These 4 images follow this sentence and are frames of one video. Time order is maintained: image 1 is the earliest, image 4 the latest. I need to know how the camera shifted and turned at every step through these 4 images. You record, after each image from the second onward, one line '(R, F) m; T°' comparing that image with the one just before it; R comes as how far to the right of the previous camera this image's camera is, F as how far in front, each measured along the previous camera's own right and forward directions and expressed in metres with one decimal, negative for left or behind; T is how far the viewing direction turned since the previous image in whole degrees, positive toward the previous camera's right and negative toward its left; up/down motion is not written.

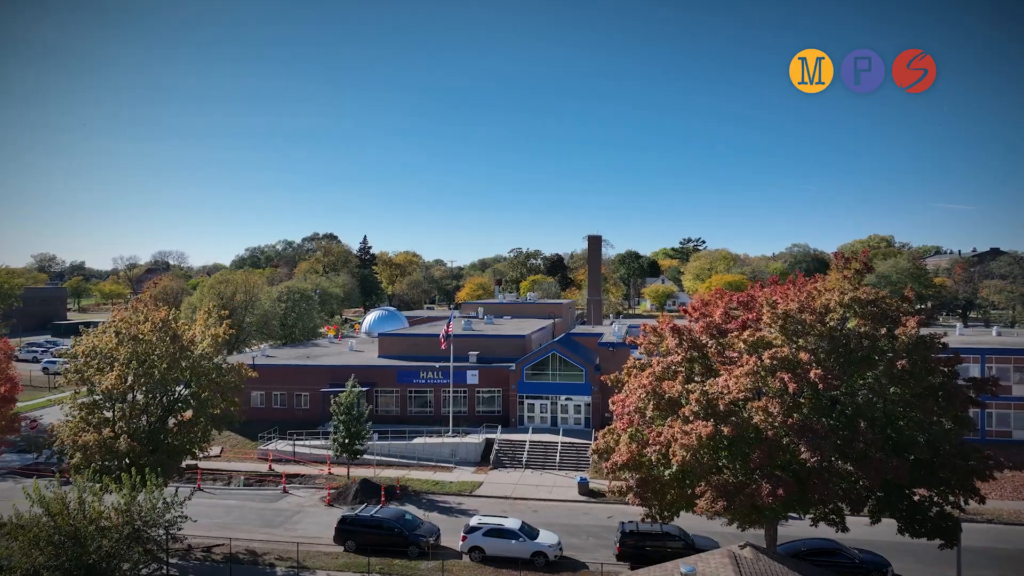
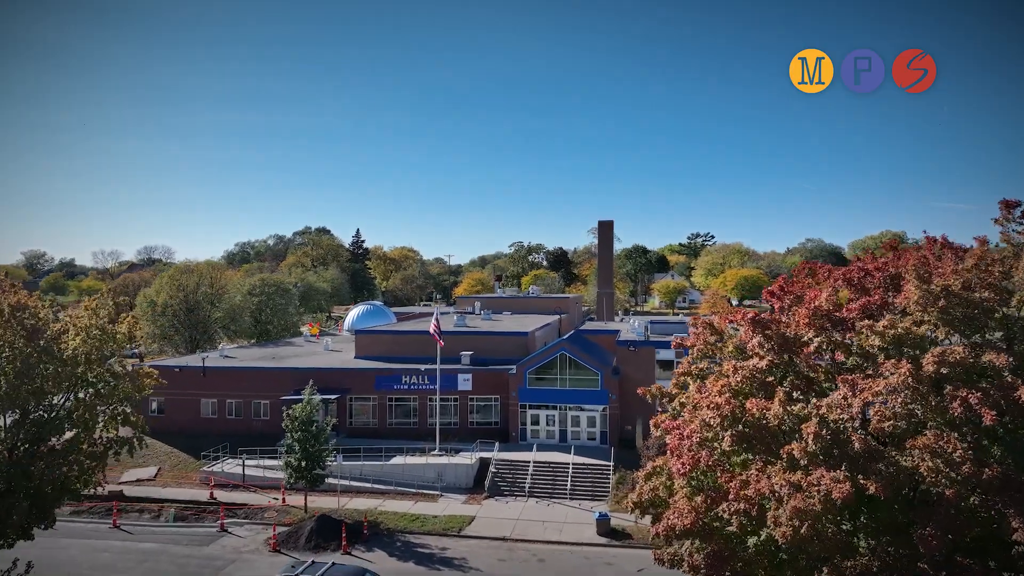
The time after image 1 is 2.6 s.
(0.0, +7.5) m; 0°
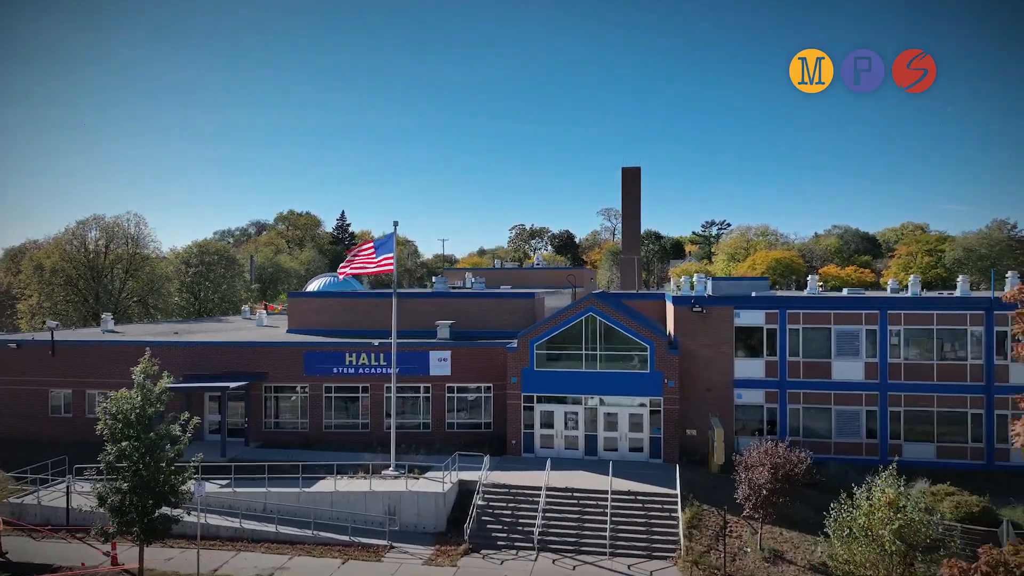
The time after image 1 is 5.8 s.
(+0.1, +12.8) m; 0°
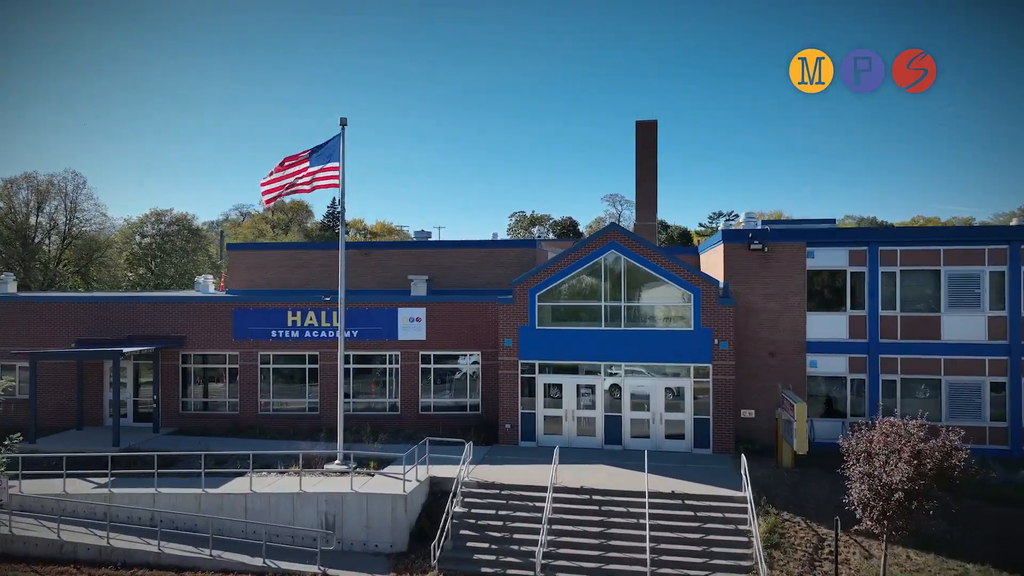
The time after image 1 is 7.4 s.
(+0.2, +6.1) m; 0°
